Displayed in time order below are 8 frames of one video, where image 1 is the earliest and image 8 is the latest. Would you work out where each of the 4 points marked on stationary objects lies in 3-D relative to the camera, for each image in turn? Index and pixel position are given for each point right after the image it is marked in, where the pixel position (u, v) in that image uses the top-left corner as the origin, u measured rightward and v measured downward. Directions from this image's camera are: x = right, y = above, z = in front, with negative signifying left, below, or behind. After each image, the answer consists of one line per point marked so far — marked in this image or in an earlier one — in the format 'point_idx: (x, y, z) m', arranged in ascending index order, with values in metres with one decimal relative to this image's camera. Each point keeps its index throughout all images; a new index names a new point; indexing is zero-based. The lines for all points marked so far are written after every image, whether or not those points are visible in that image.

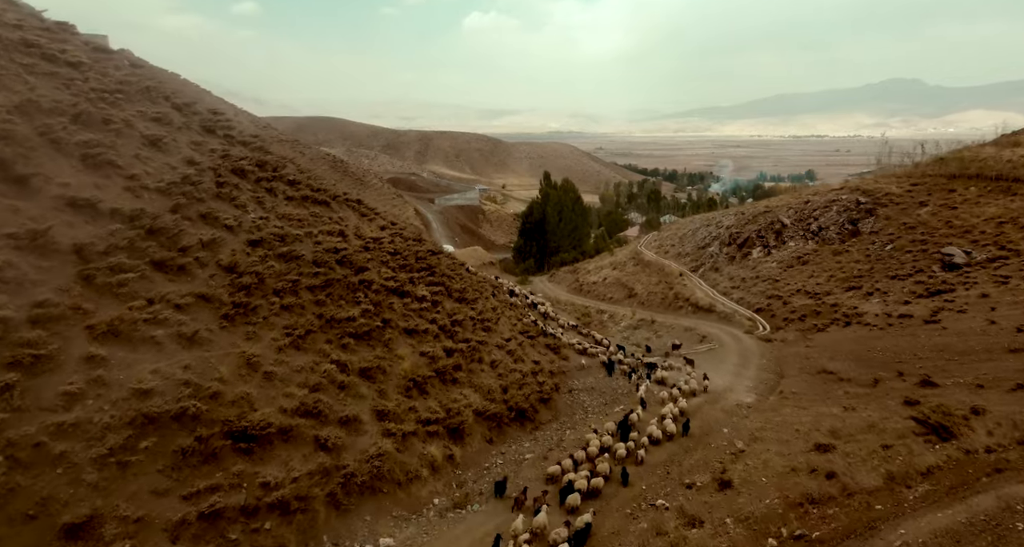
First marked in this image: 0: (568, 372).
0: (+1.6, -2.9, +15.4) m
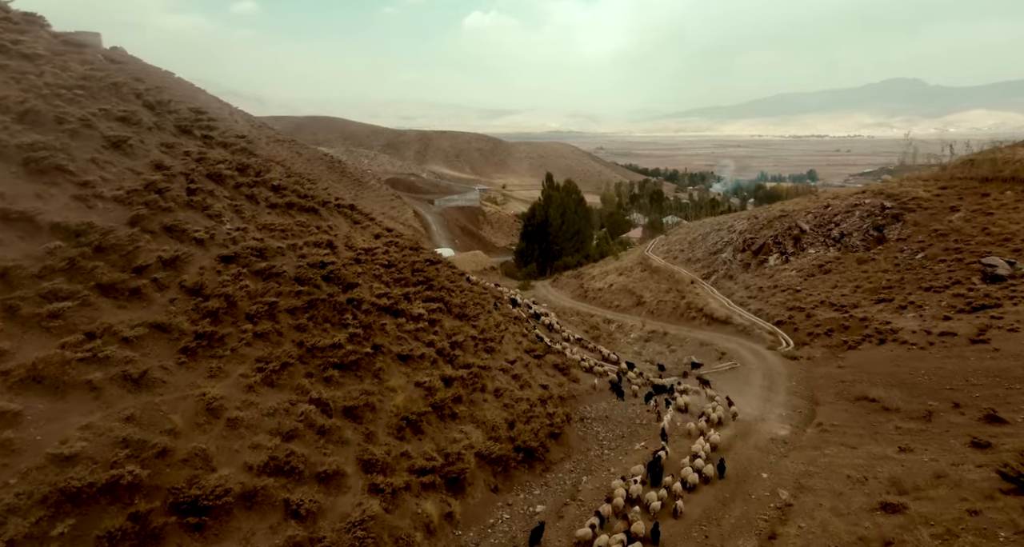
0: (+1.8, -3.3, +14.0) m
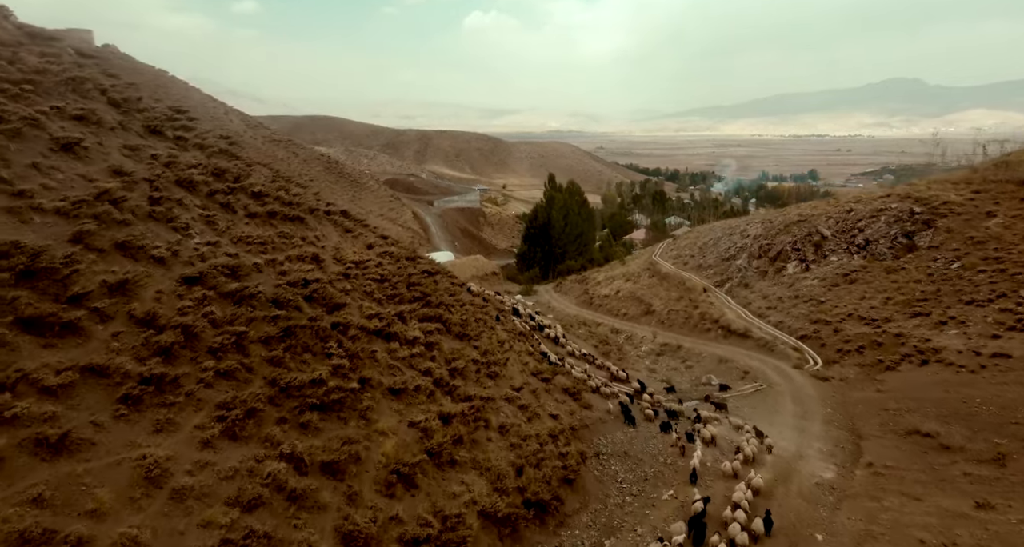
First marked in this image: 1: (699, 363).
0: (+1.9, -3.7, +12.6) m
1: (+6.8, -3.3, +19.1) m
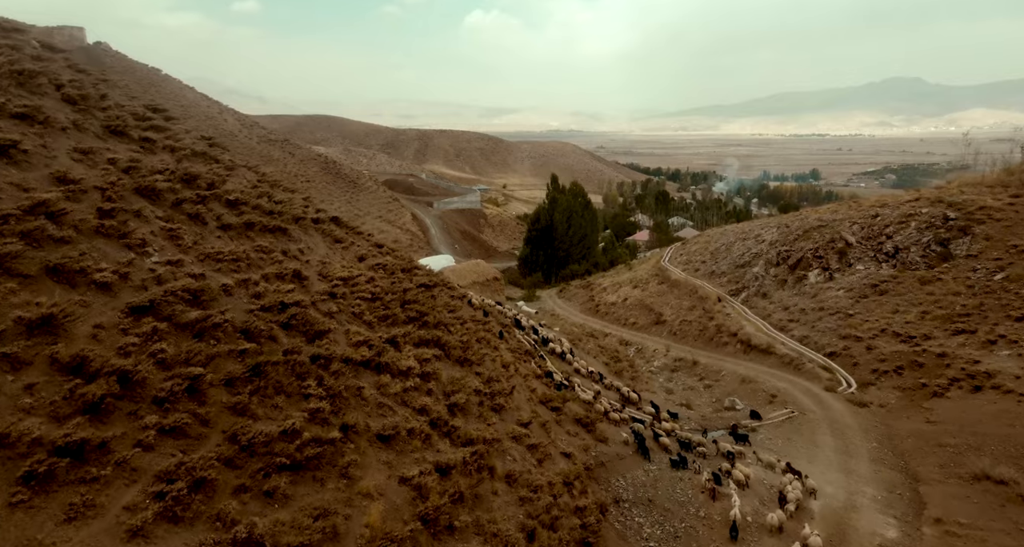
0: (+2.1, -4.1, +11.1) m
1: (+7.0, -3.7, +17.7) m
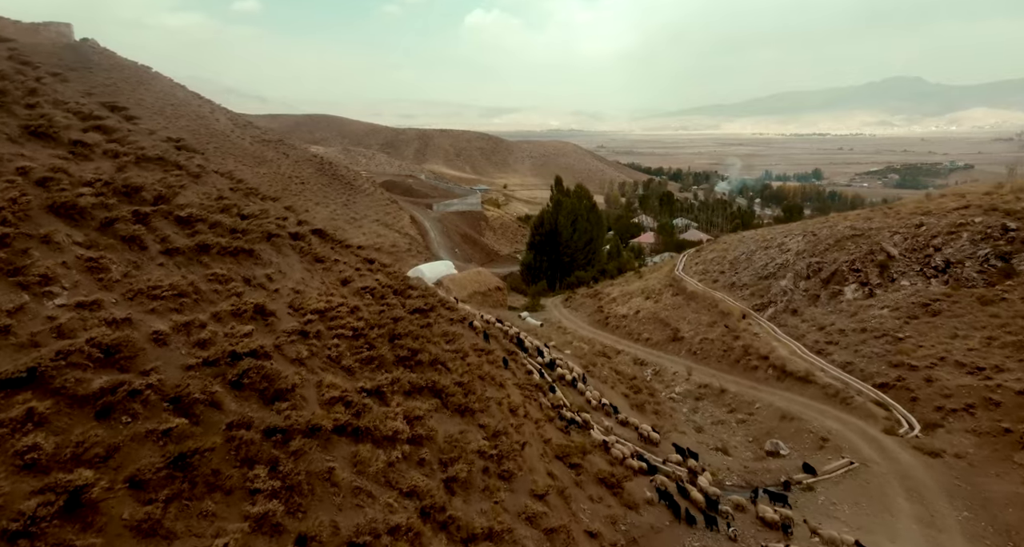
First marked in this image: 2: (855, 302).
0: (+2.3, -4.7, +9.0) m
1: (+7.2, -4.3, +15.6) m
2: (+12.7, -1.0, +19.5) m
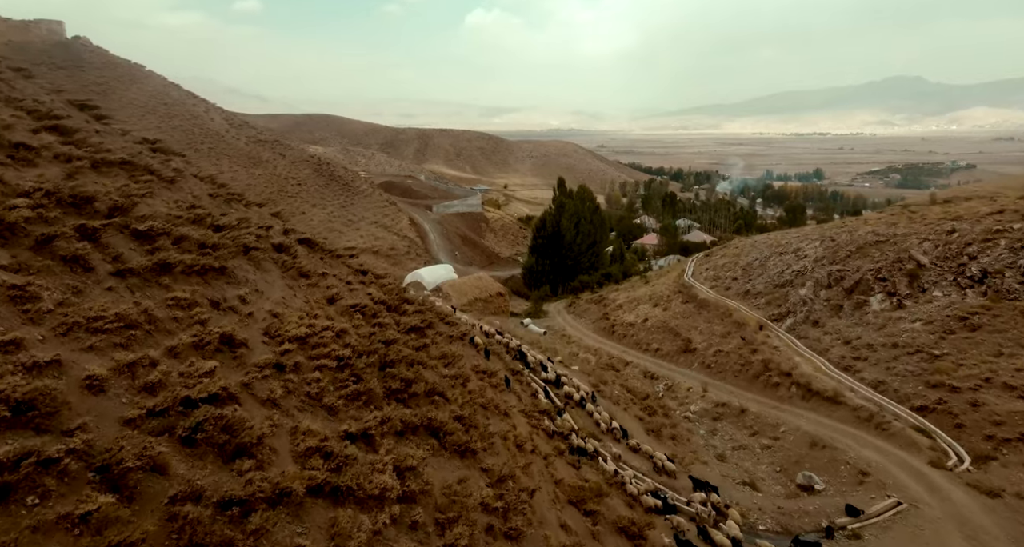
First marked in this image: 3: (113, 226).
0: (+2.4, -5.0, +7.8) m
1: (+7.3, -4.6, +14.3) m
2: (+12.8, -1.4, +18.2) m
3: (-6.3, +0.8, +8.4) m
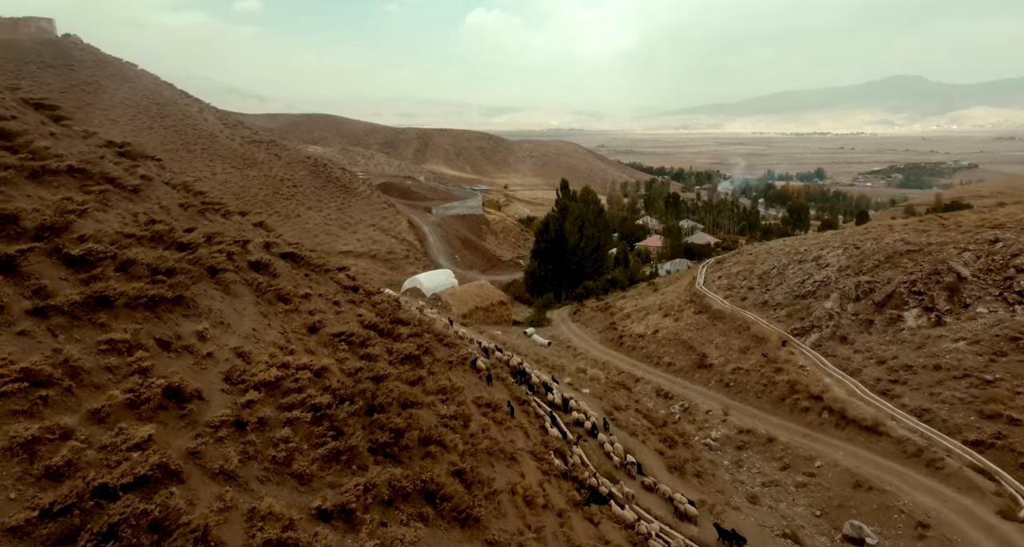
0: (+2.6, -5.5, +6.3) m
1: (+7.5, -5.0, +12.8) m
2: (+13.0, -1.8, +16.8) m
3: (-6.2, +0.3, +6.9) m
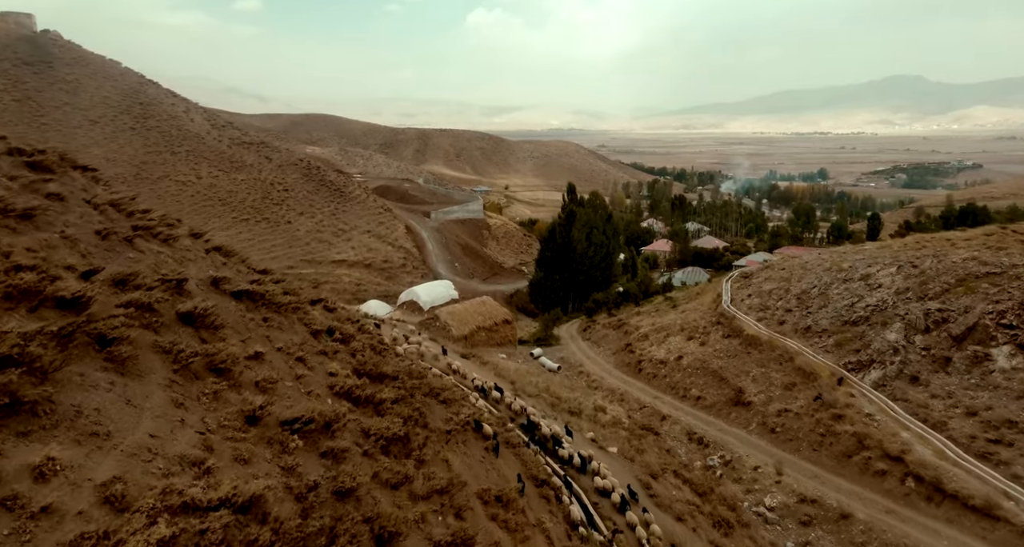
0: (+2.9, -6.3, +3.4) m
1: (+7.8, -5.9, +9.9) m
2: (+13.3, -2.7, +13.8) m
3: (-5.9, -0.6, +4.0) m
